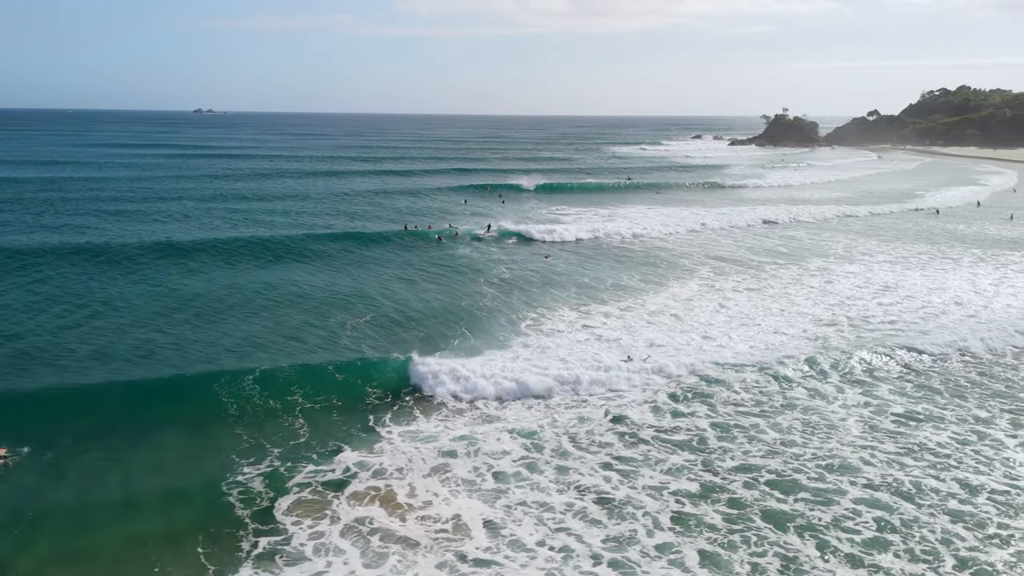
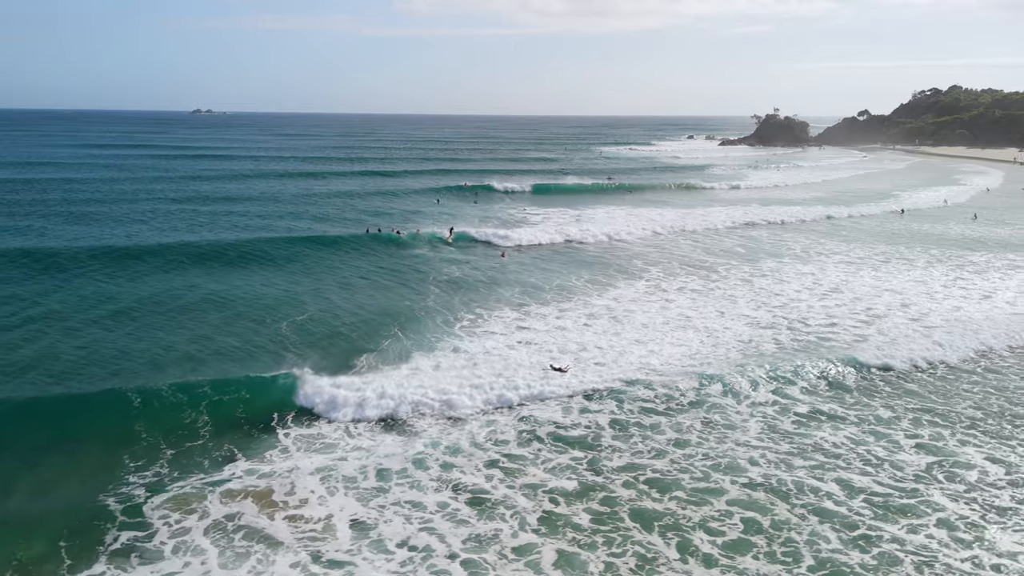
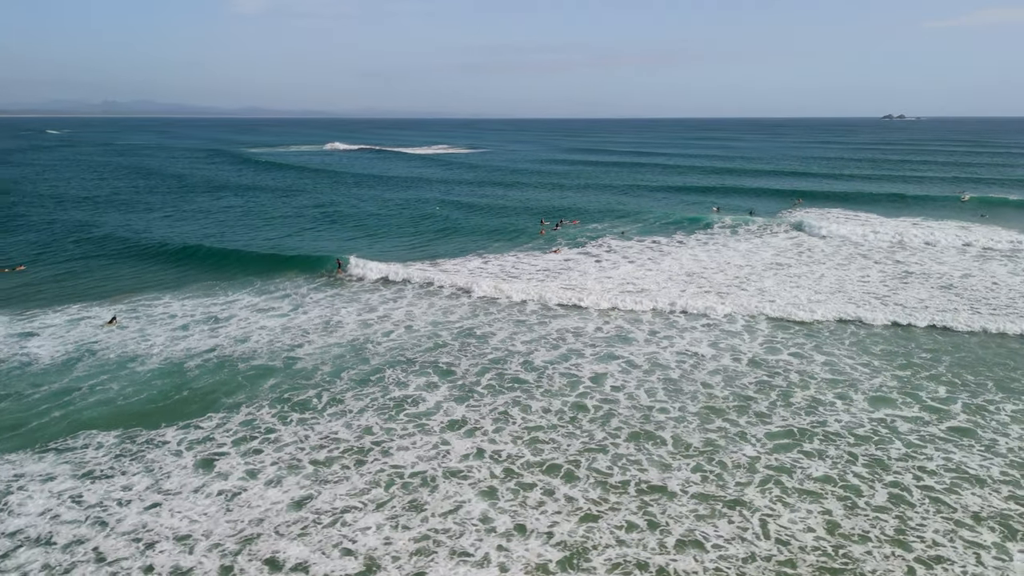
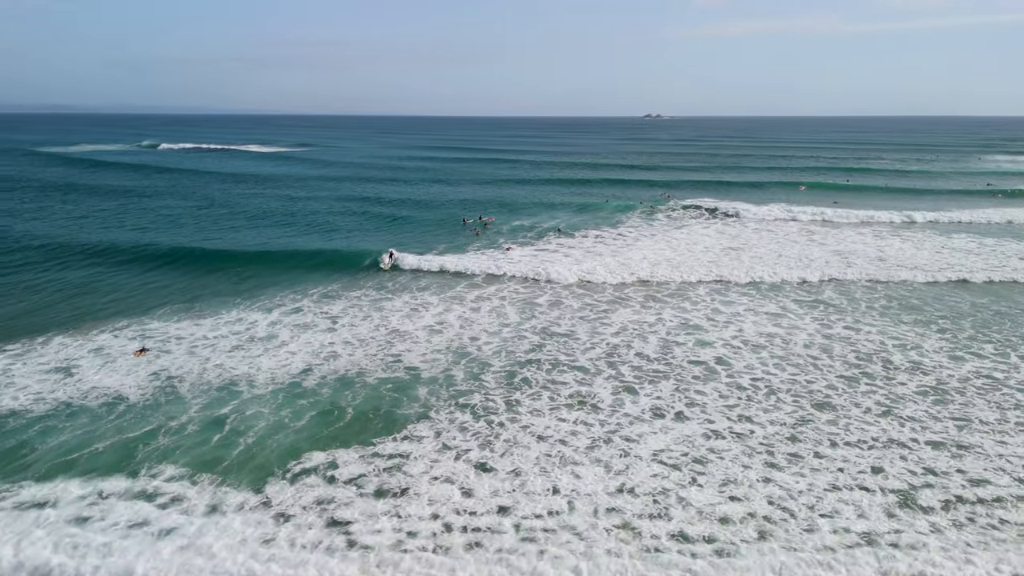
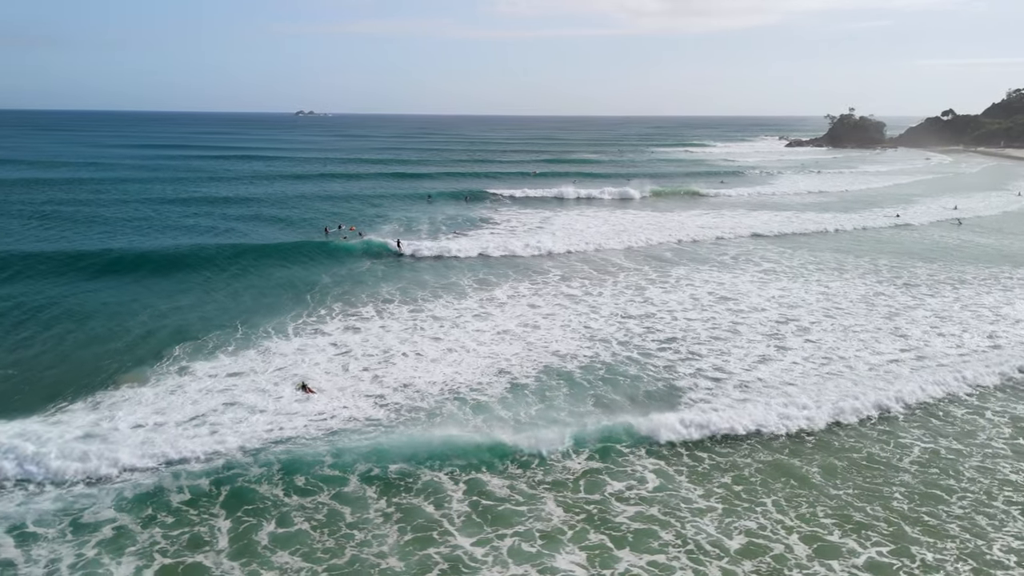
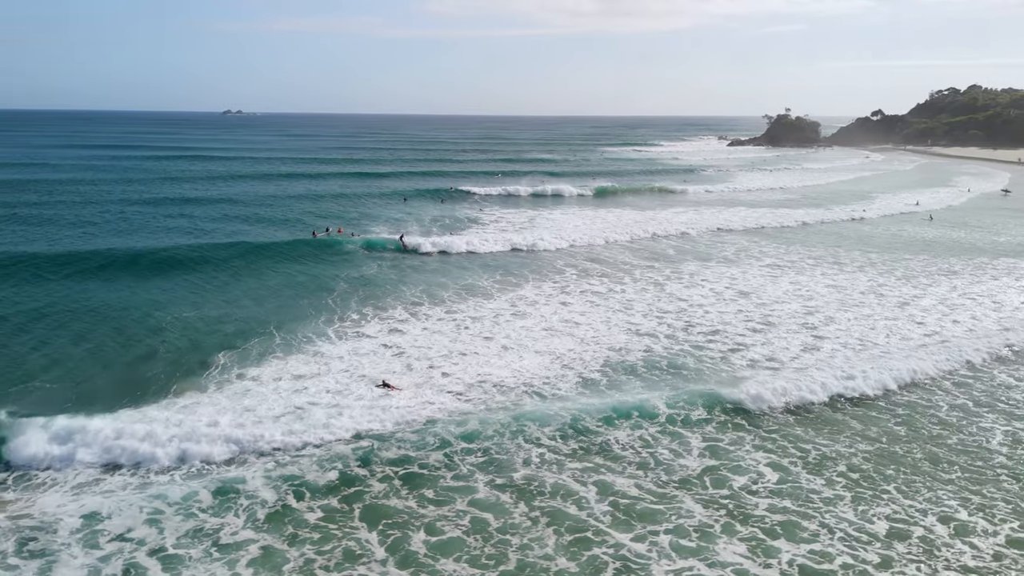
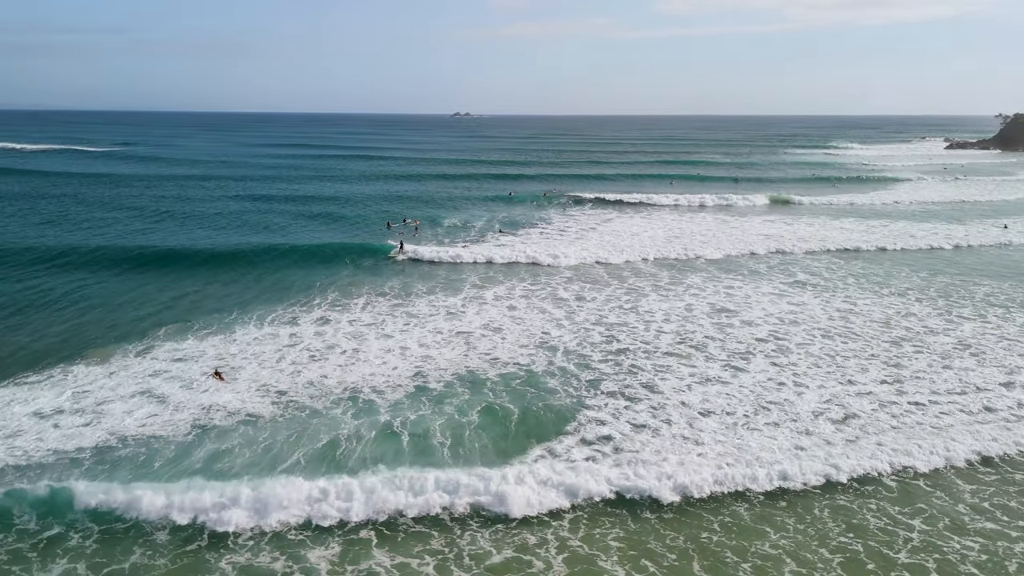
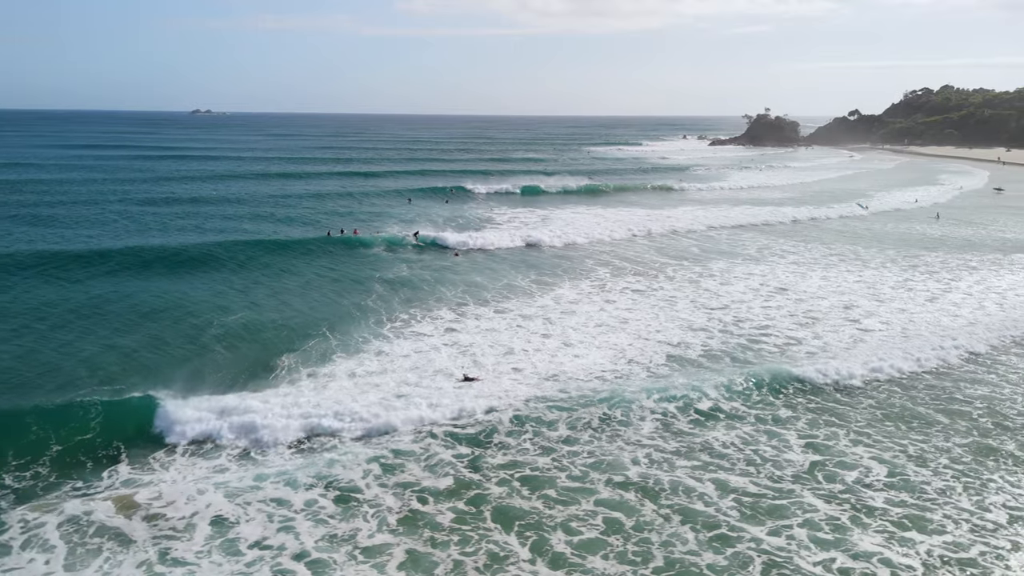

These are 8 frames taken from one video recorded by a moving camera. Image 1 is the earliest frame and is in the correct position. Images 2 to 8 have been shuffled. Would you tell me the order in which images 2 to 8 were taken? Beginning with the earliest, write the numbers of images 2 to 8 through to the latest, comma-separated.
2, 8, 6, 5, 7, 4, 3
